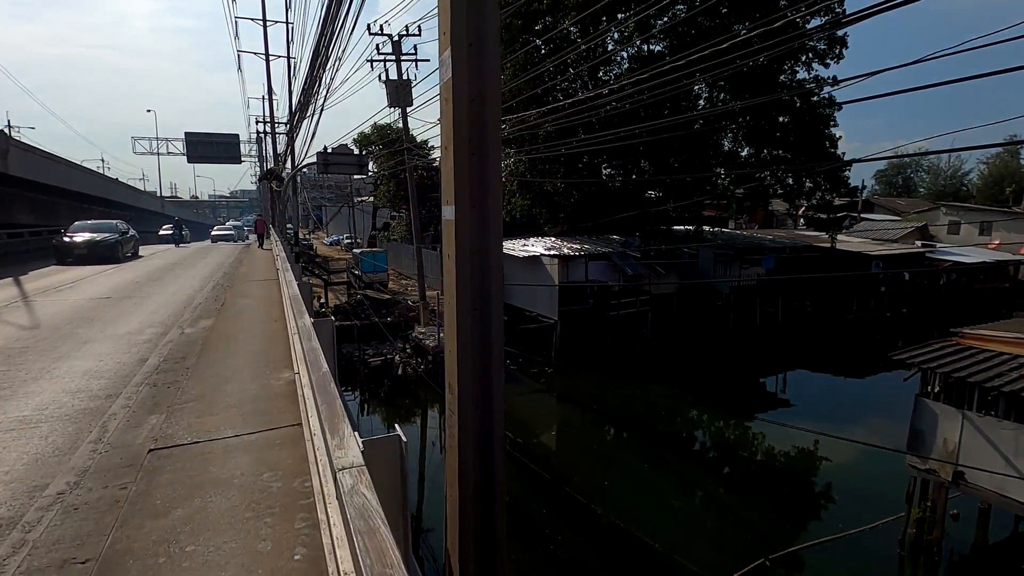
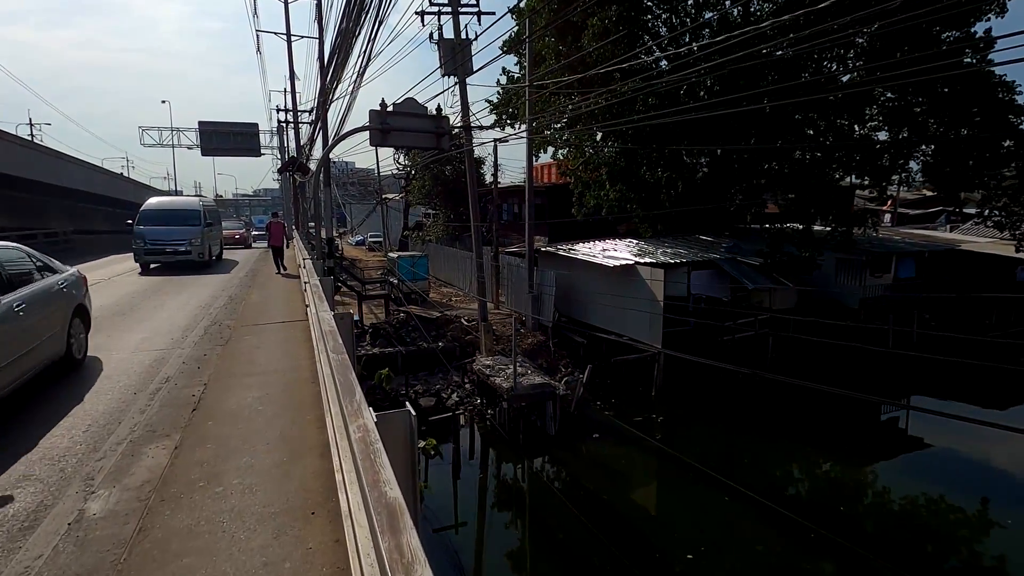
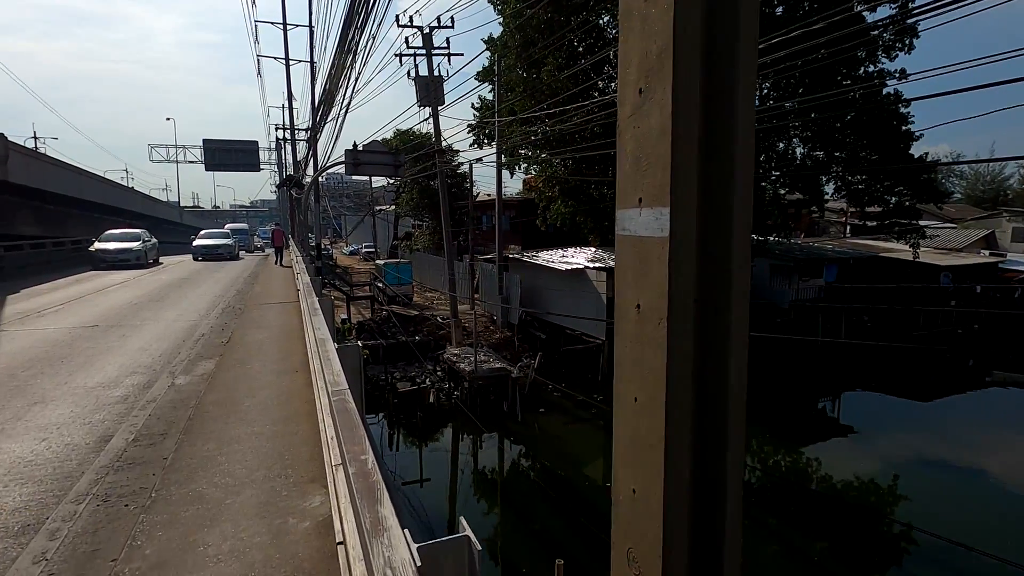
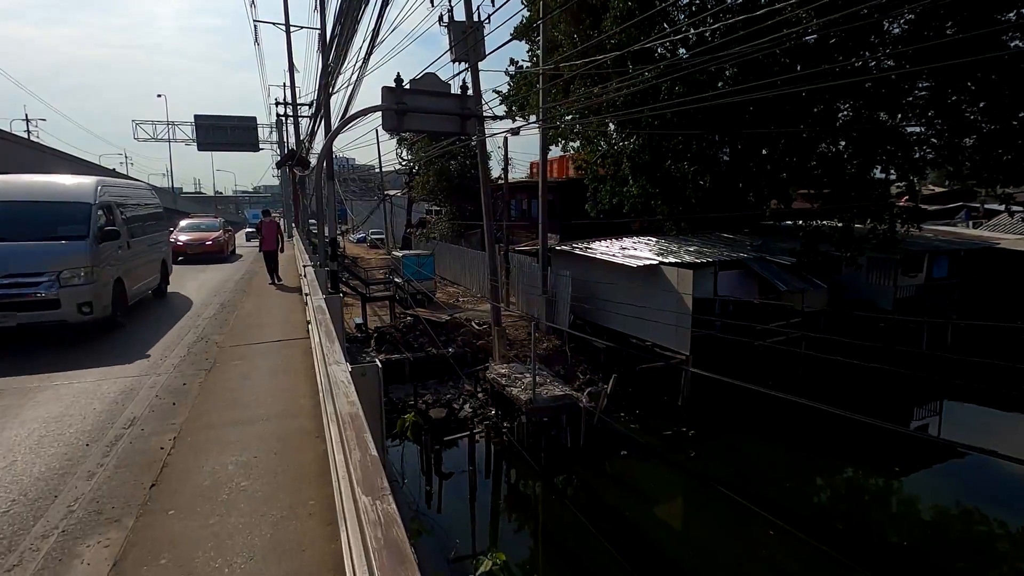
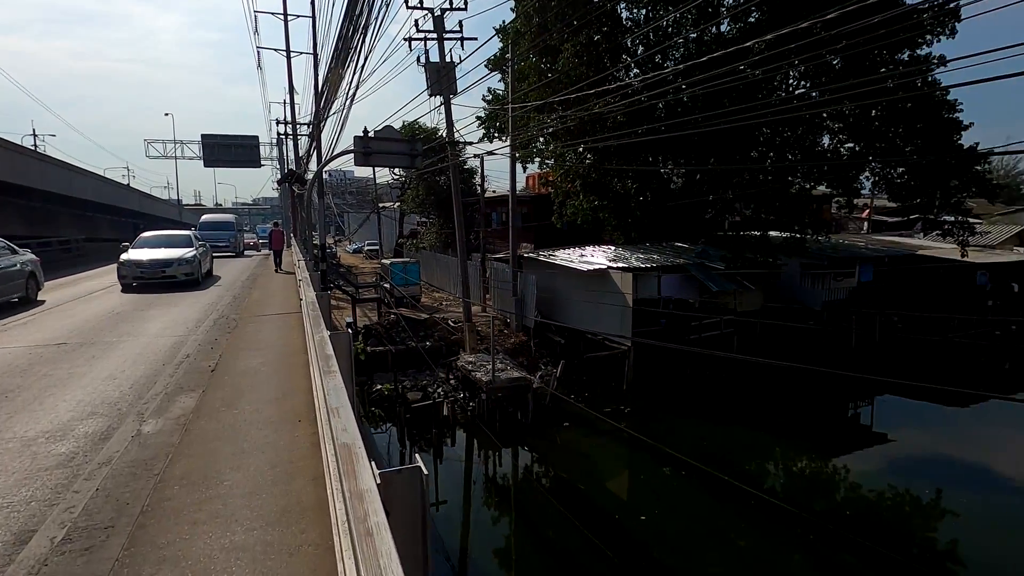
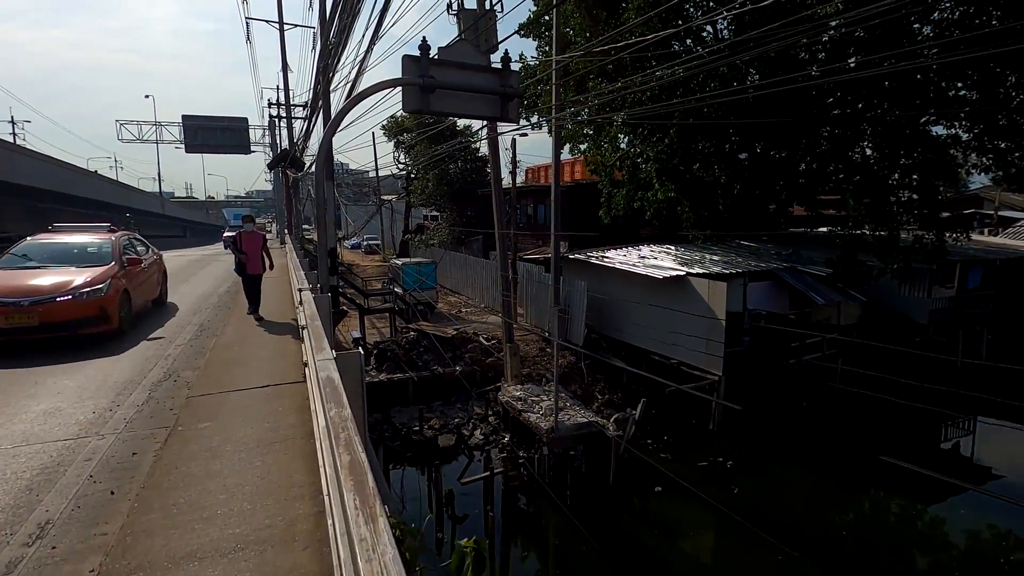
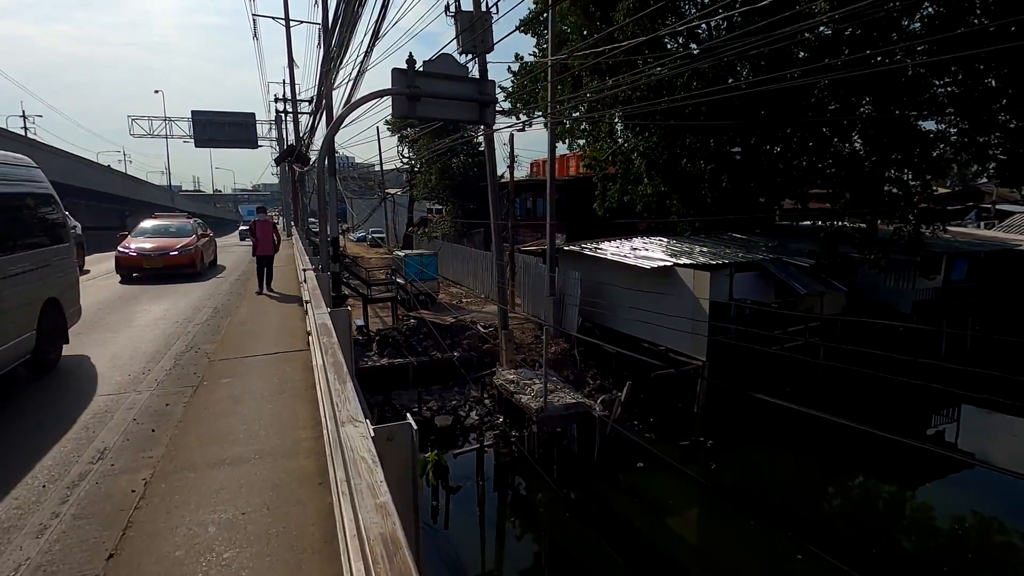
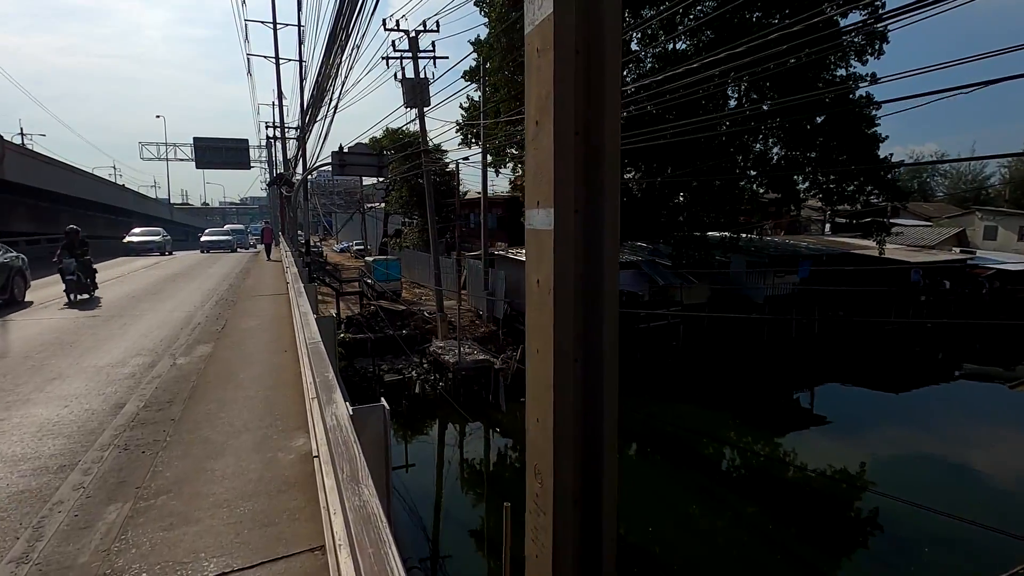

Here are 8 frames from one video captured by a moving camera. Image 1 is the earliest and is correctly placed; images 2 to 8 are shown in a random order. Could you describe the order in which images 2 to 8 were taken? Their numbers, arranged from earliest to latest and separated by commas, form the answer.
8, 3, 5, 2, 4, 7, 6
